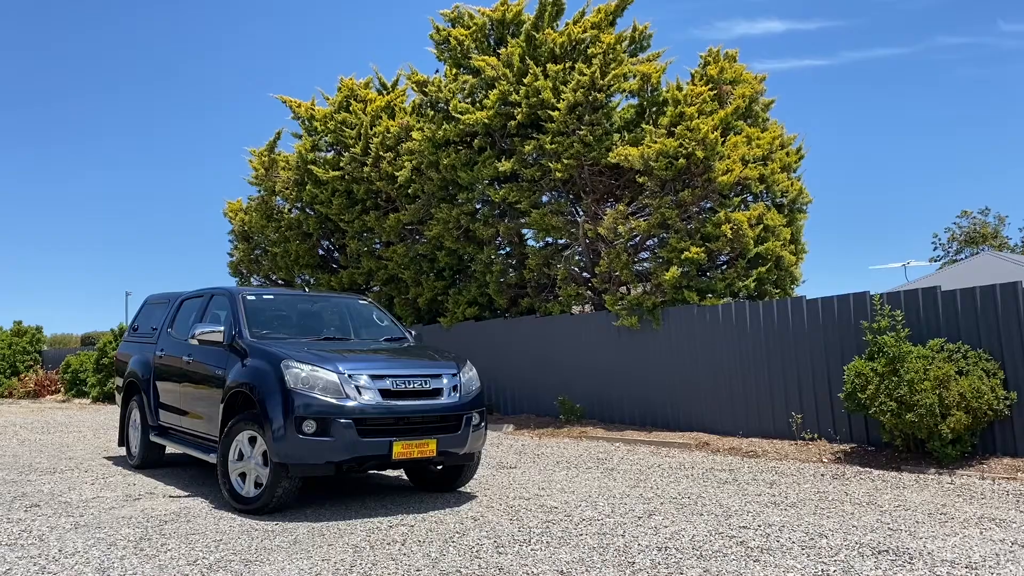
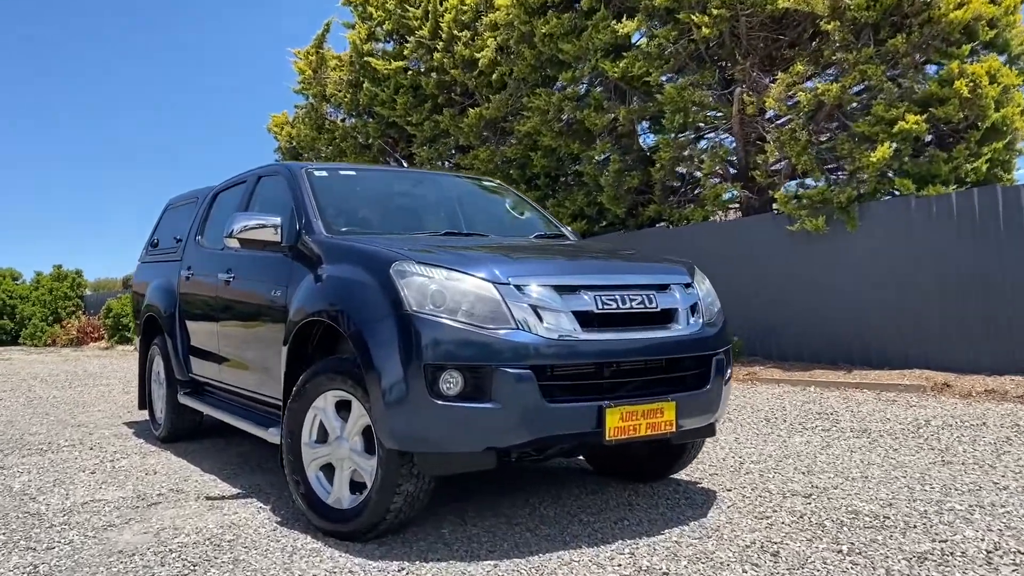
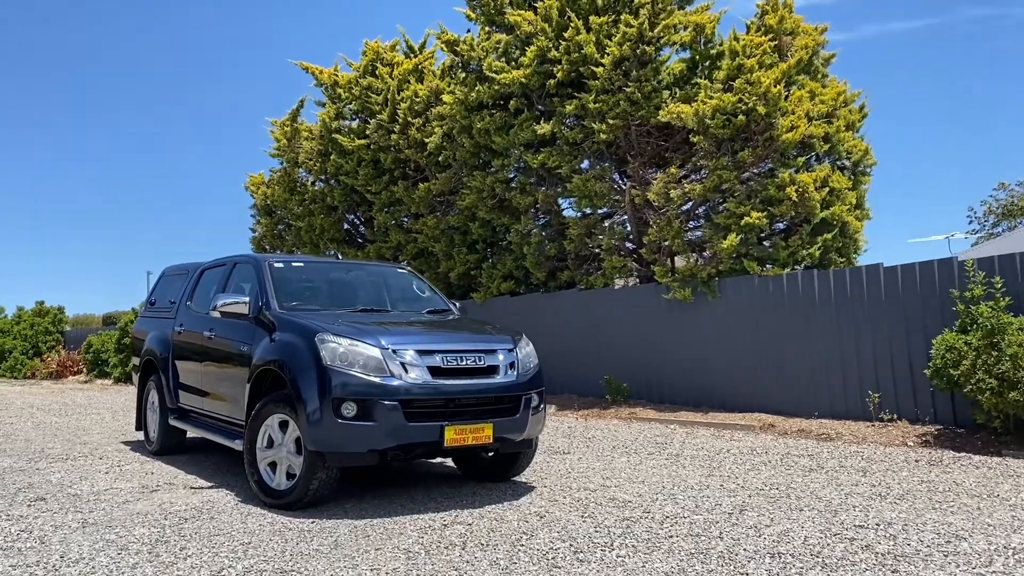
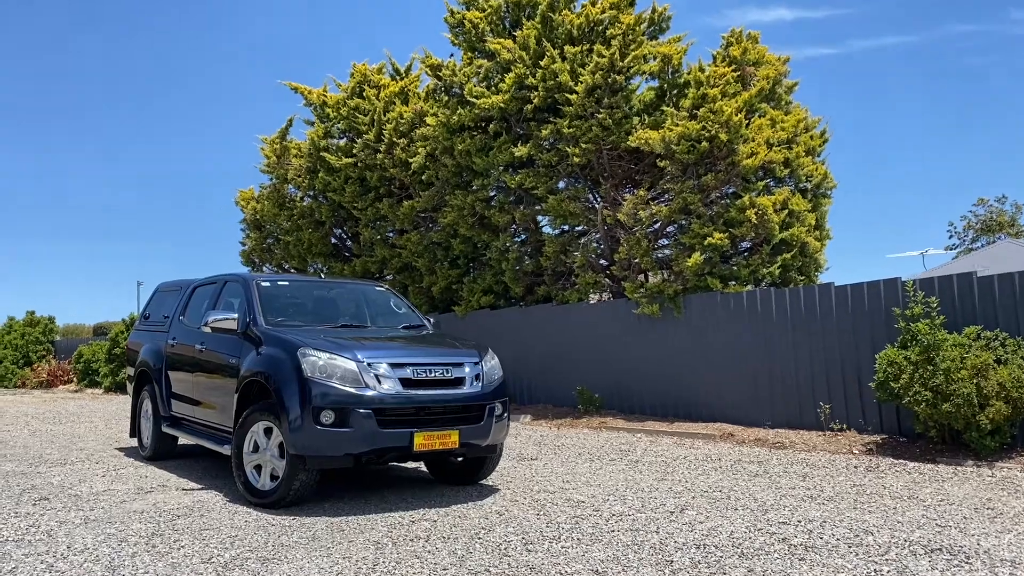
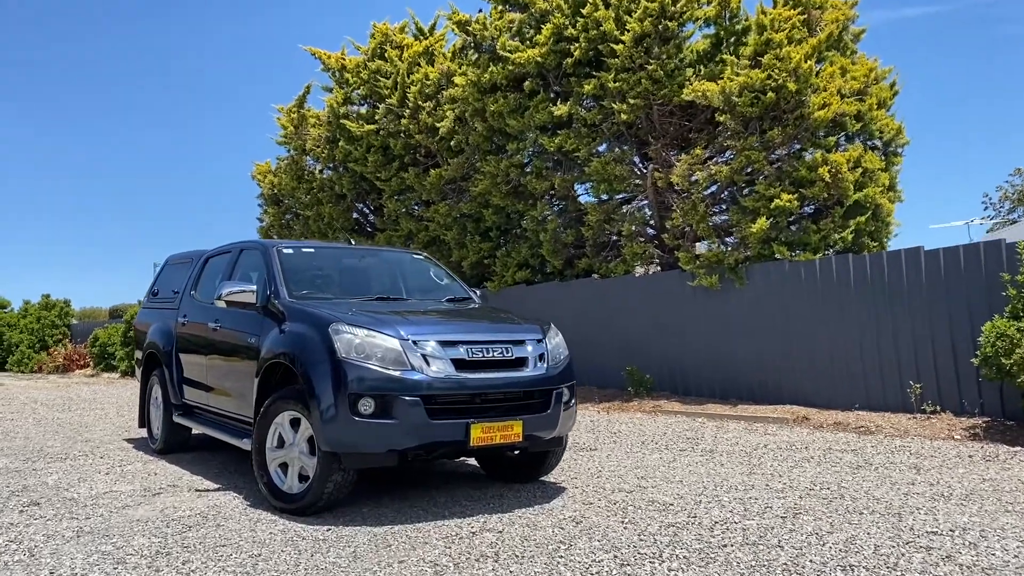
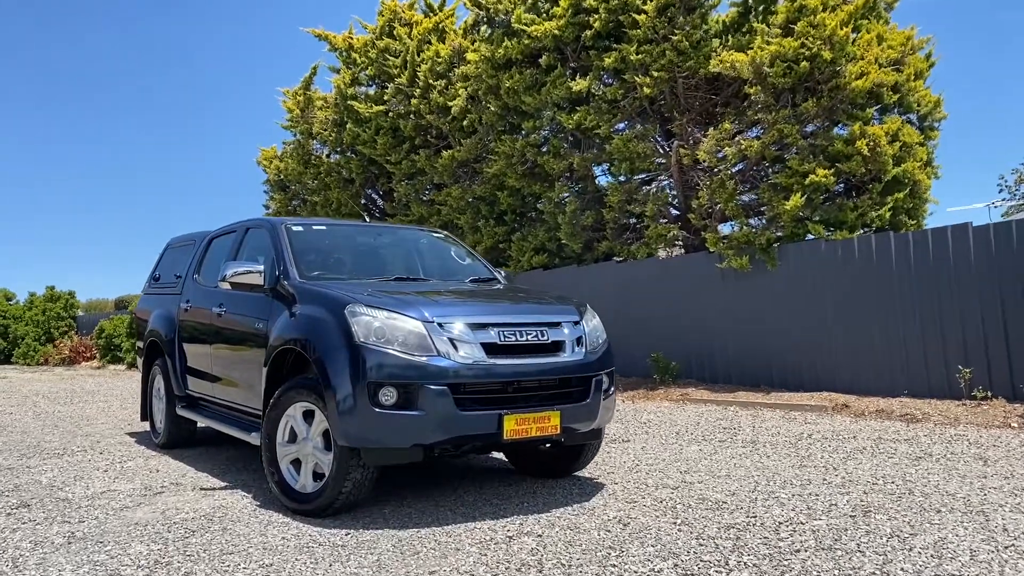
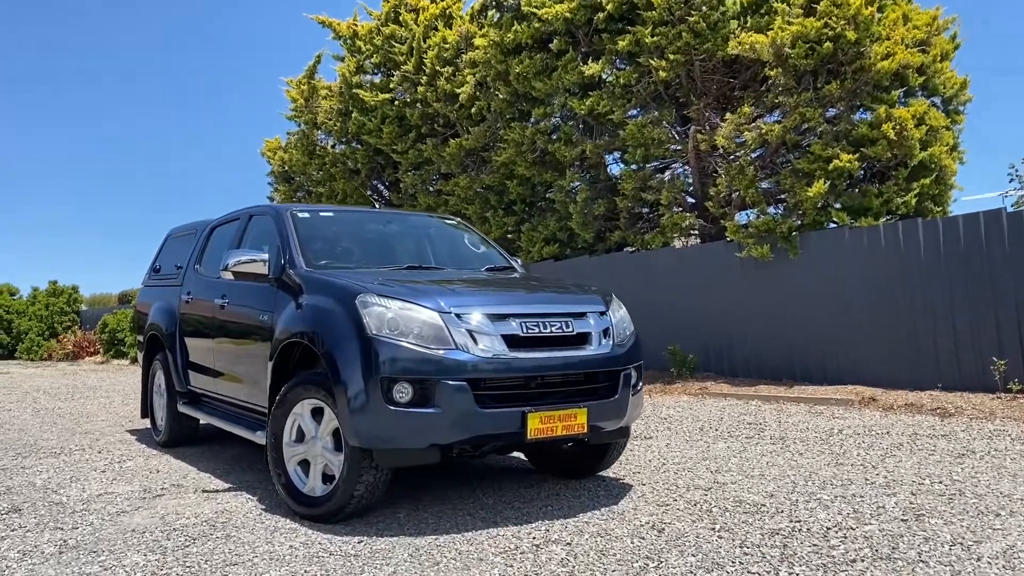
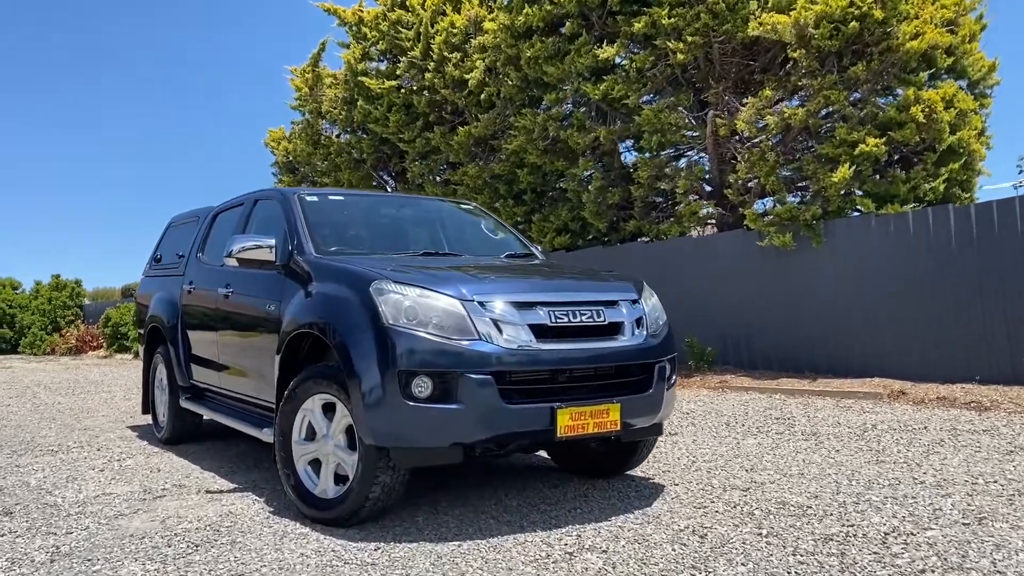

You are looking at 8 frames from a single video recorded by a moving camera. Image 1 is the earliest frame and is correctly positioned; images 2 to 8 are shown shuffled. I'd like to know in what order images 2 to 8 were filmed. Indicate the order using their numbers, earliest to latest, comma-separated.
4, 3, 5, 6, 7, 8, 2
